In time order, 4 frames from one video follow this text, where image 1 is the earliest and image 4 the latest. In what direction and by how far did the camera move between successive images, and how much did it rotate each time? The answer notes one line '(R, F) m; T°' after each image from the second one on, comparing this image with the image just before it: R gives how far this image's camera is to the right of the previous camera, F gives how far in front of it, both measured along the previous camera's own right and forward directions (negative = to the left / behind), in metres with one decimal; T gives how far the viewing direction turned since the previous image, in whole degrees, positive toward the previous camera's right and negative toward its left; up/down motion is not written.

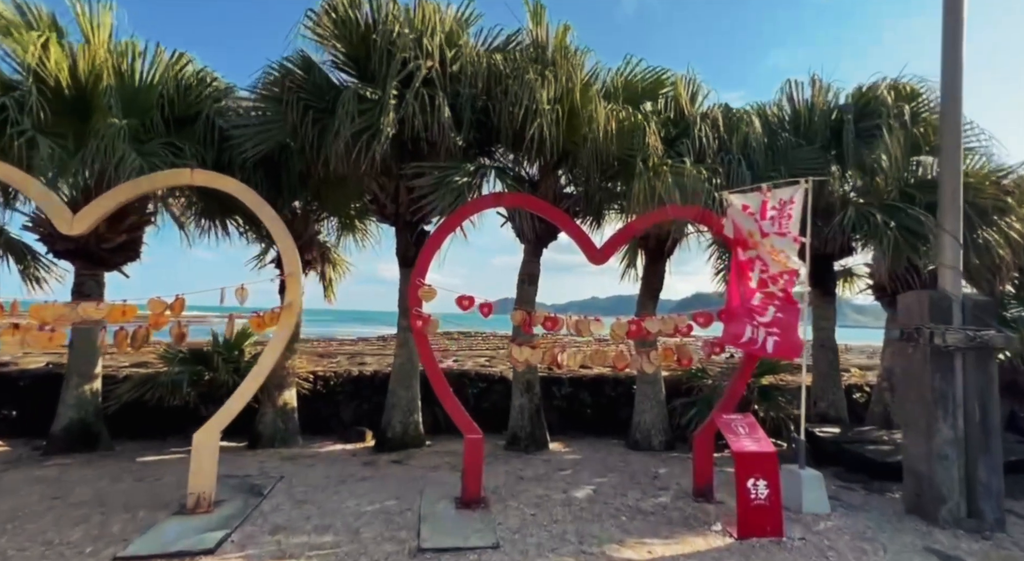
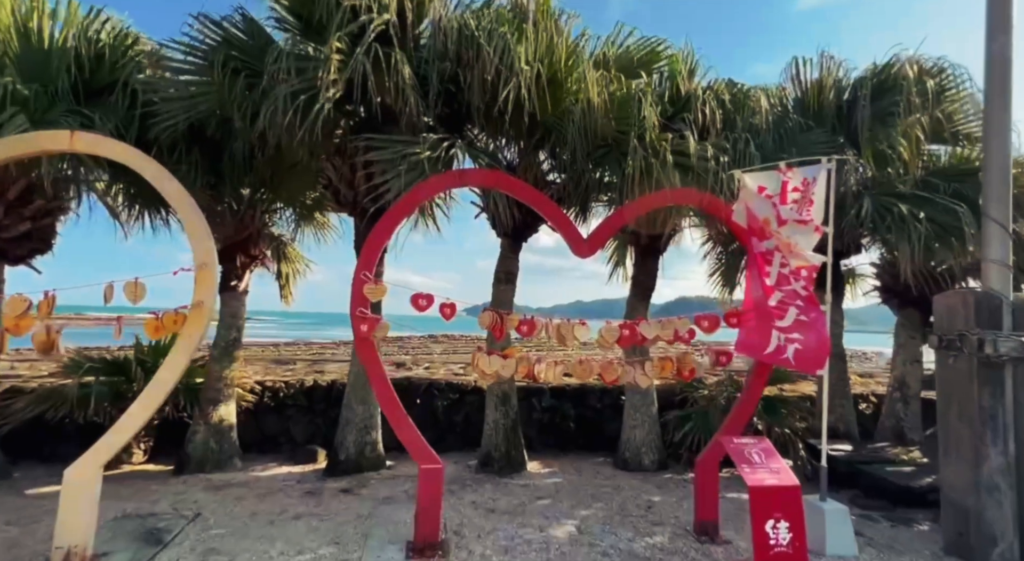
(+0.1, +0.7) m; +1°
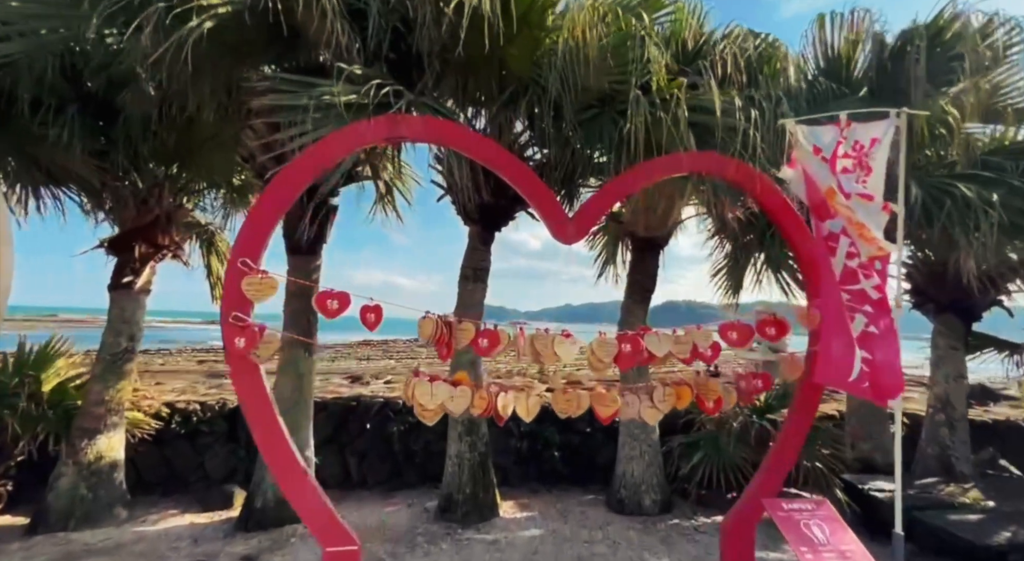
(+0.1, +1.0) m; +1°
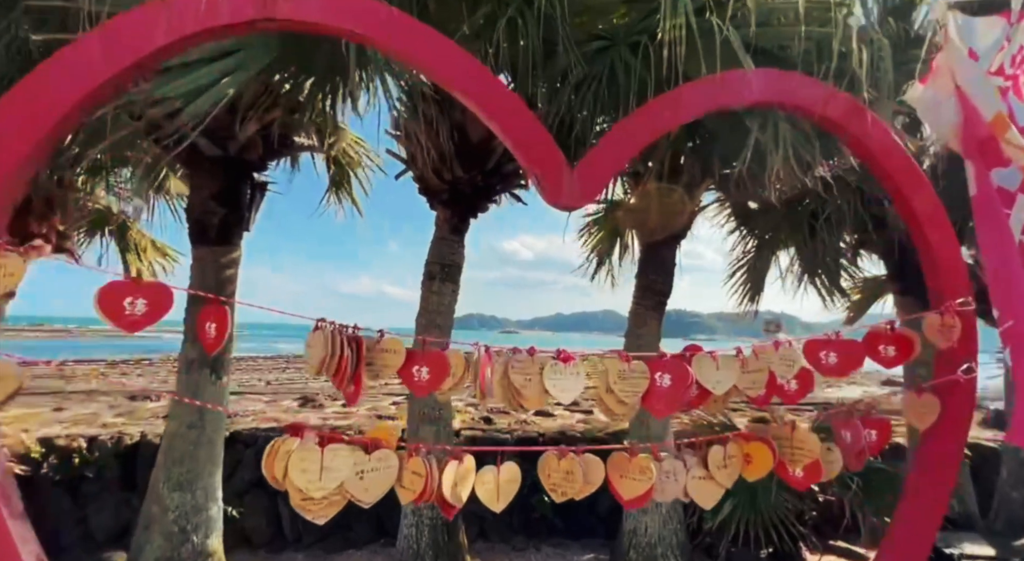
(+0.1, +1.0) m; +1°
